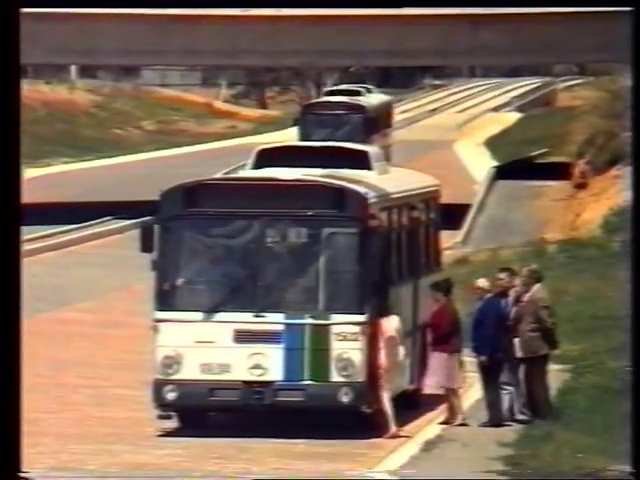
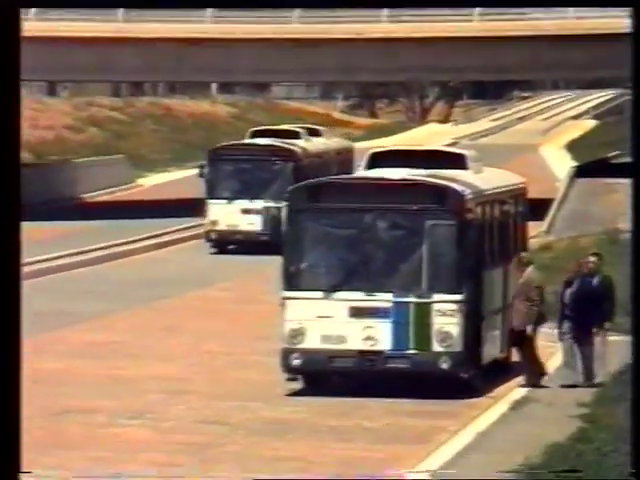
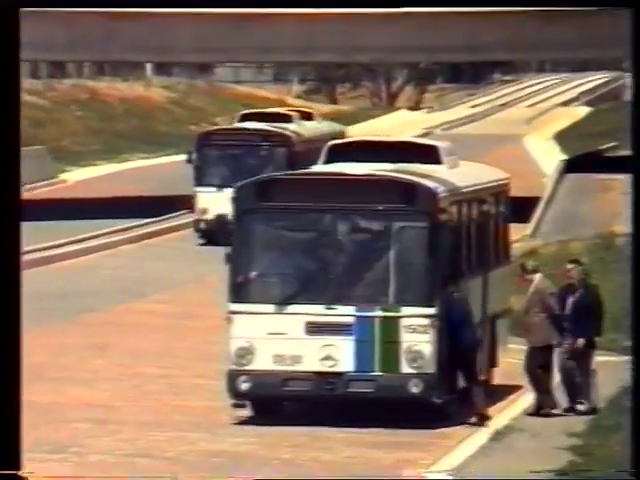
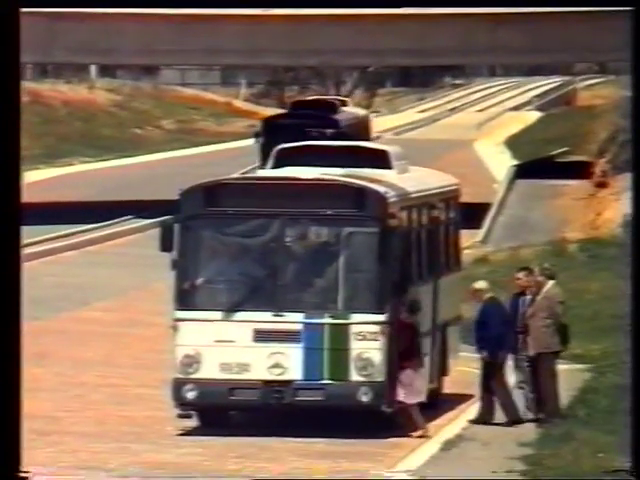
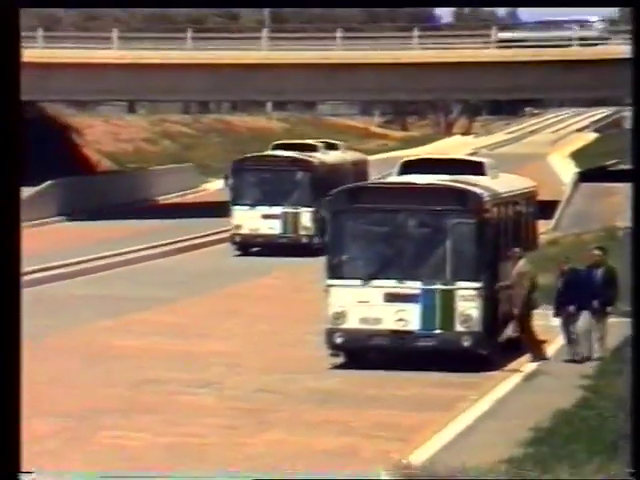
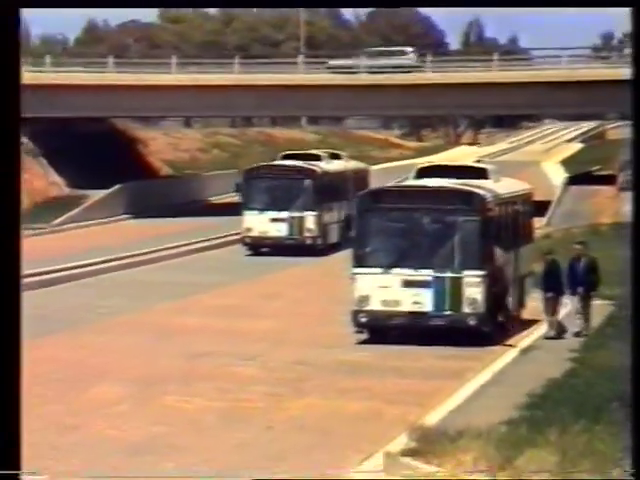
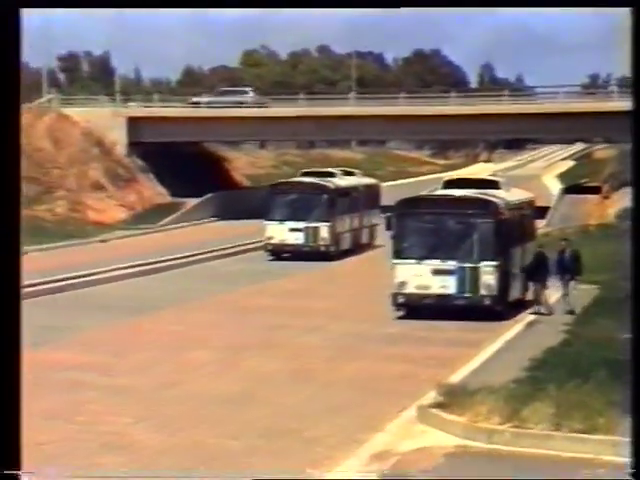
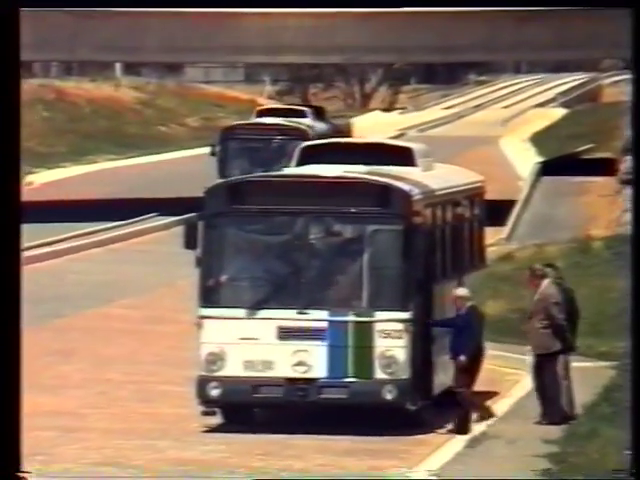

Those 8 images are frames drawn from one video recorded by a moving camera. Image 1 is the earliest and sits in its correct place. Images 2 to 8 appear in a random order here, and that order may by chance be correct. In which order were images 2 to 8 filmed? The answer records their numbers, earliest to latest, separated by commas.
4, 8, 3, 2, 5, 6, 7
